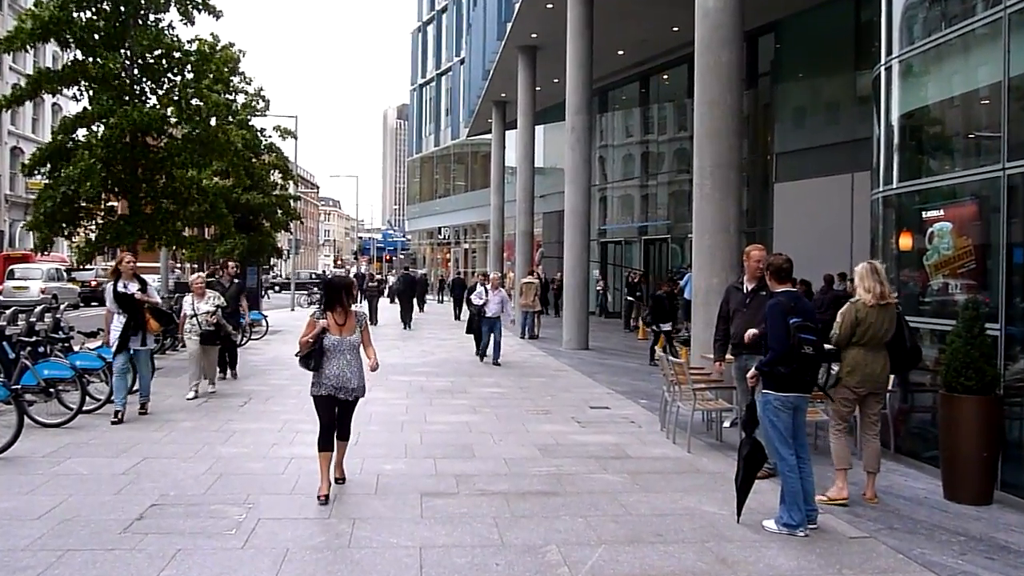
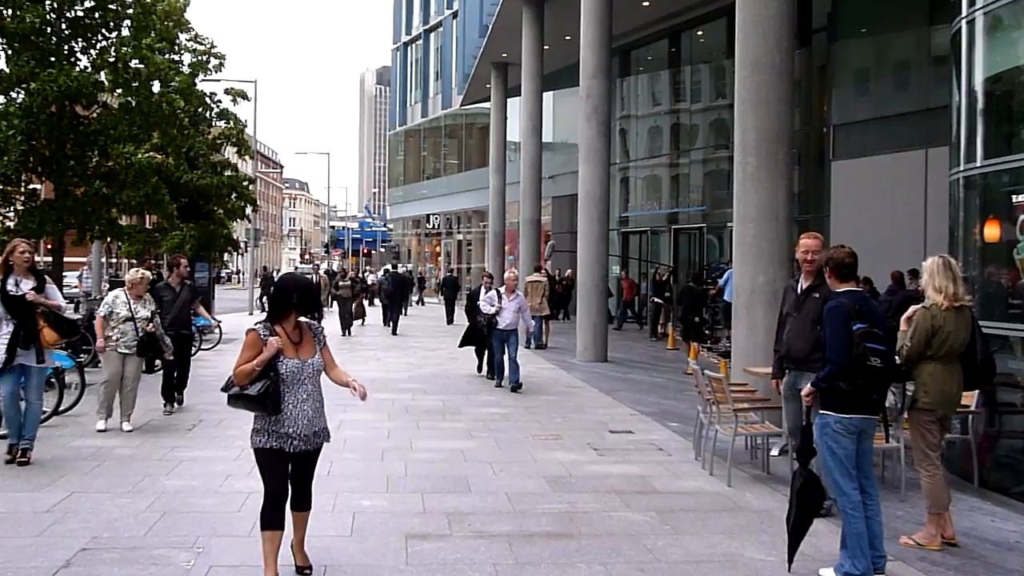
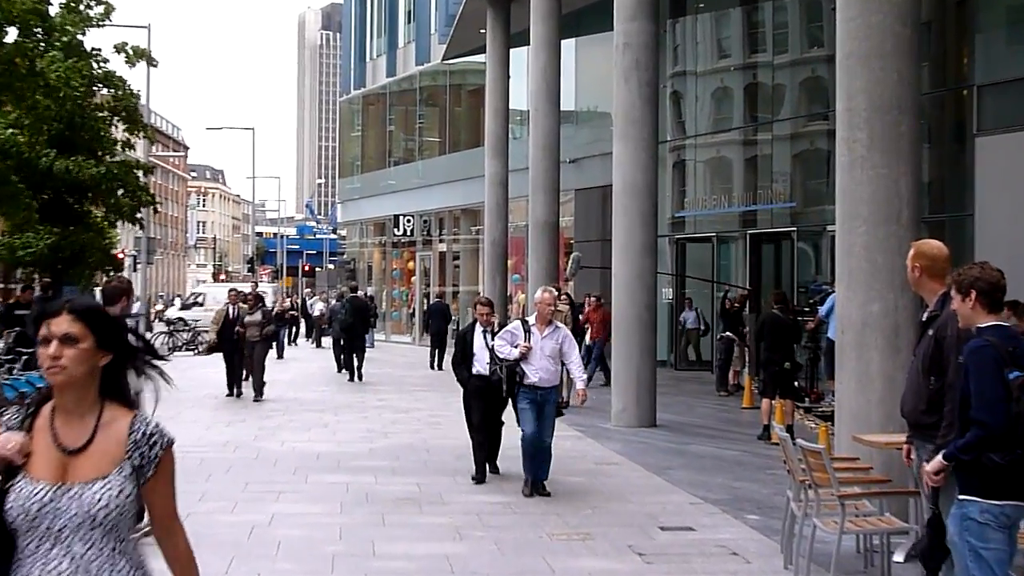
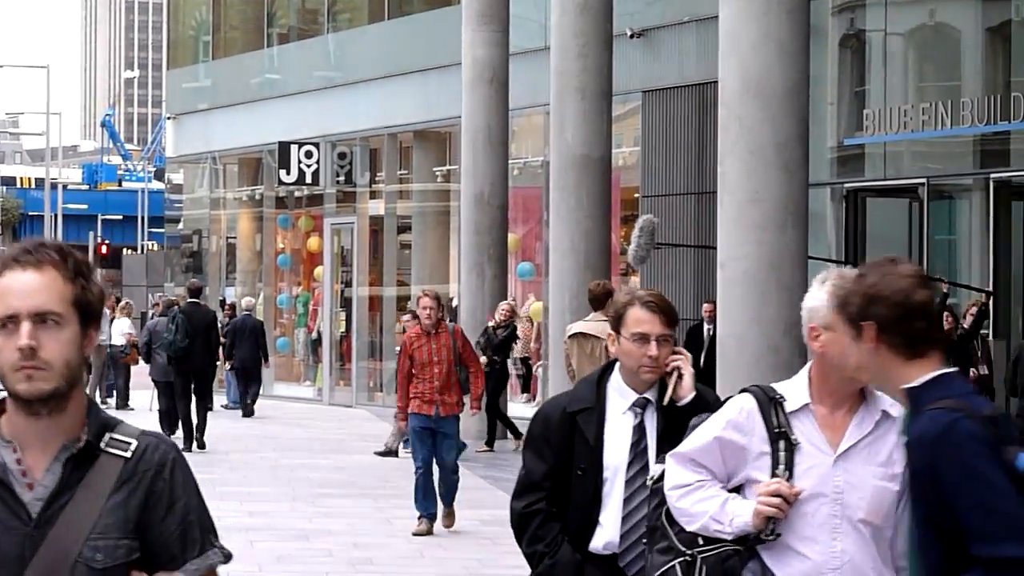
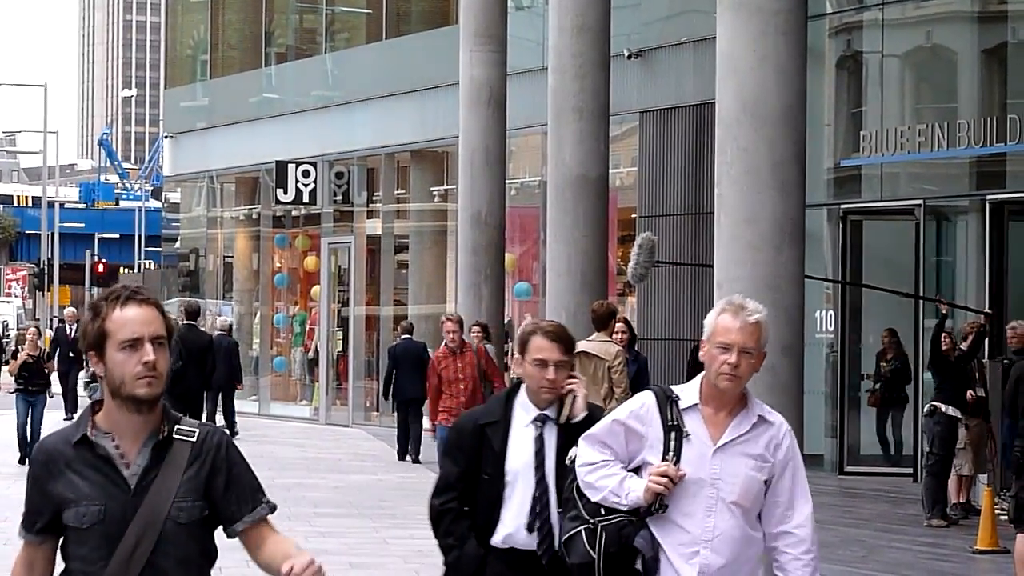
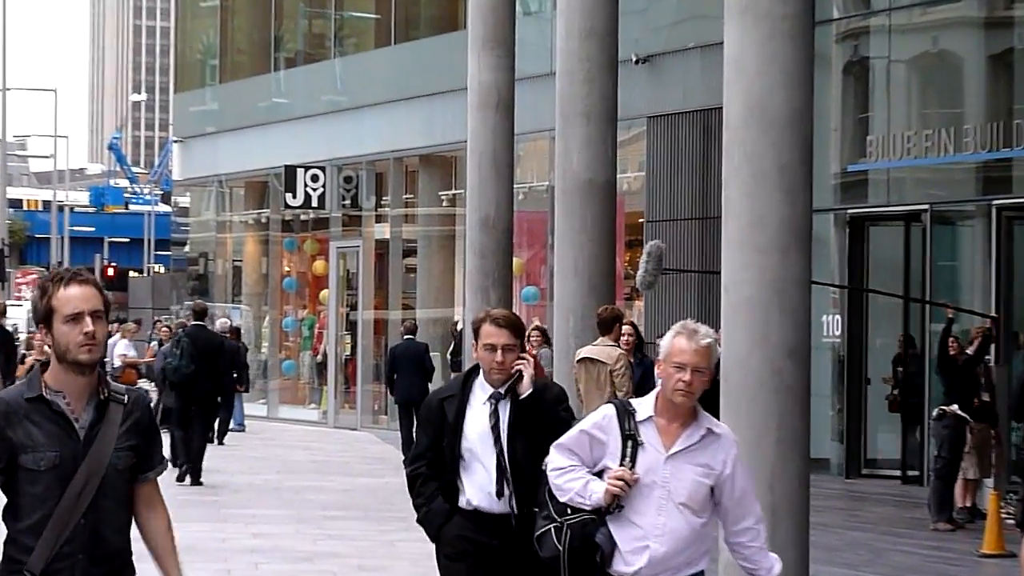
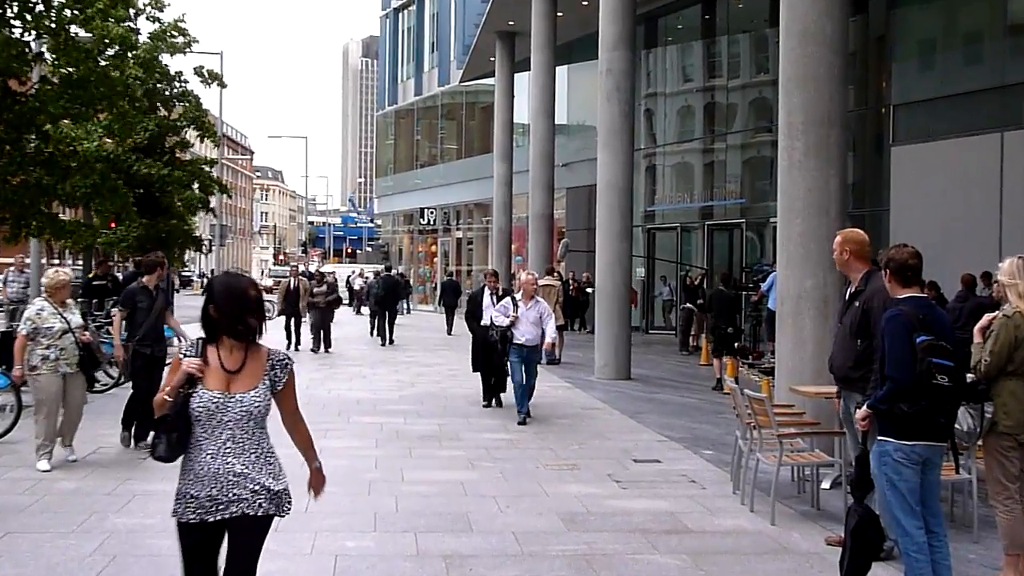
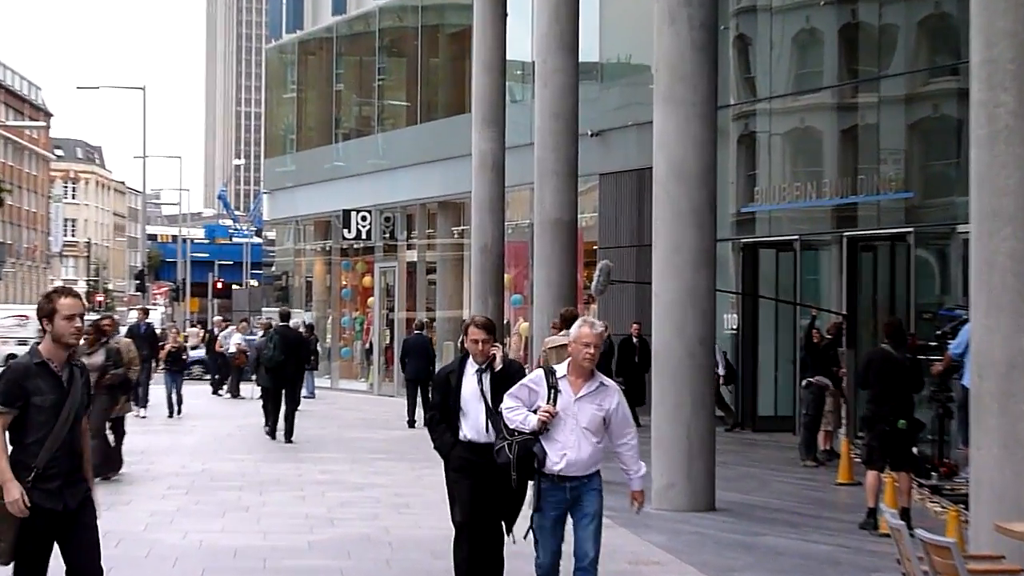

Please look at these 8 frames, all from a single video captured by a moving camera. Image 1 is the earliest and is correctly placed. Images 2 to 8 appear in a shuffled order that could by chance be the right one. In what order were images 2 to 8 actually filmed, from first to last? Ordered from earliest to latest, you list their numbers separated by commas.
2, 7, 3, 8, 6, 5, 4
